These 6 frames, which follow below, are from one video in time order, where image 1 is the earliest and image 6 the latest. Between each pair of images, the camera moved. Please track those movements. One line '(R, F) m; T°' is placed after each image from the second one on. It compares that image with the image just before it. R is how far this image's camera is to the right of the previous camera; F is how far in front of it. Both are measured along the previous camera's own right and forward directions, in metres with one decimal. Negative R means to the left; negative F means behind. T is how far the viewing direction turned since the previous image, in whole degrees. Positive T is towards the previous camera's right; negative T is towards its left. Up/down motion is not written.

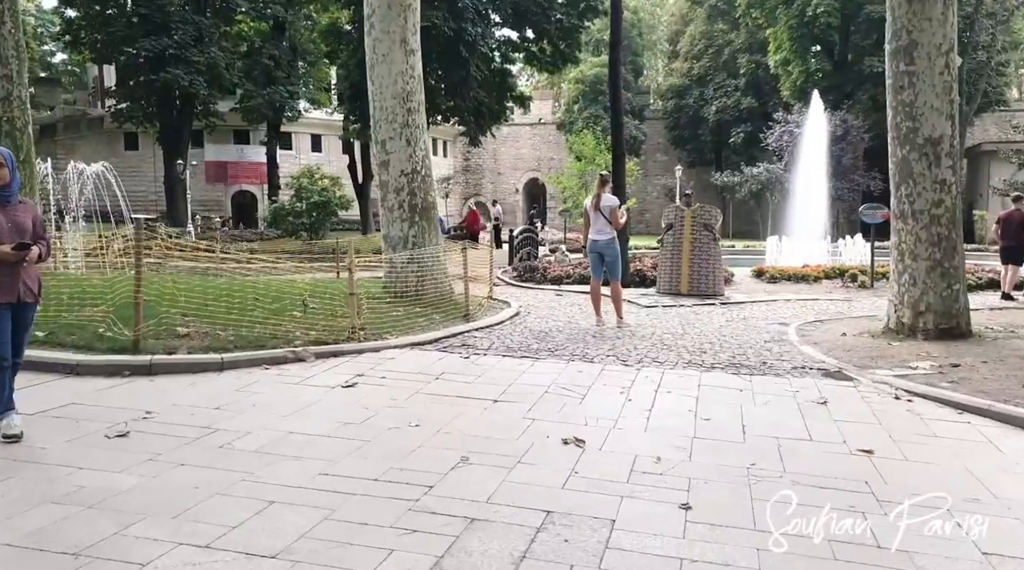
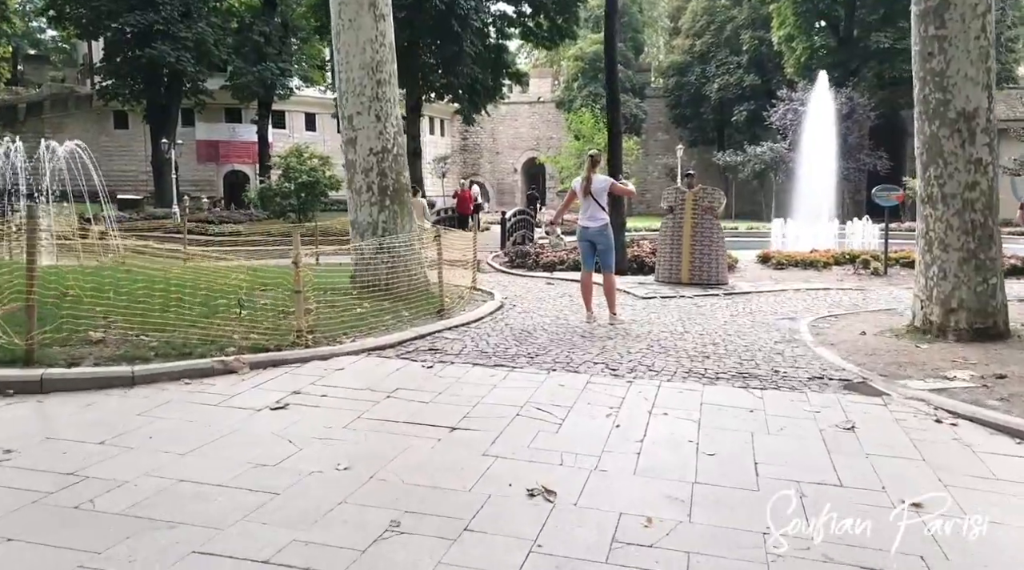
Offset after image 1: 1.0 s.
(+0.2, +1.0) m; 0°
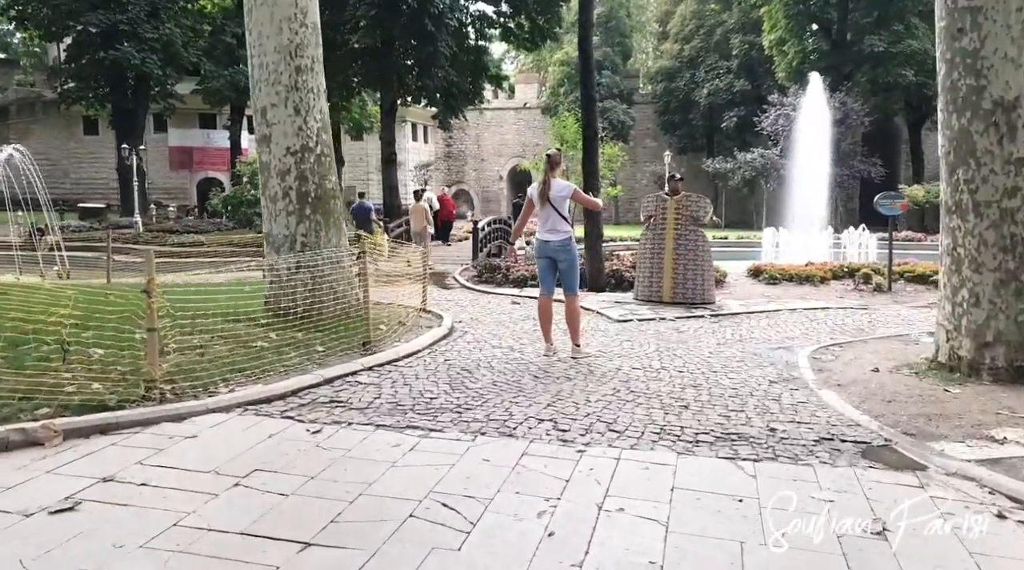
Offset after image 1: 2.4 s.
(+0.4, +1.4) m; +1°
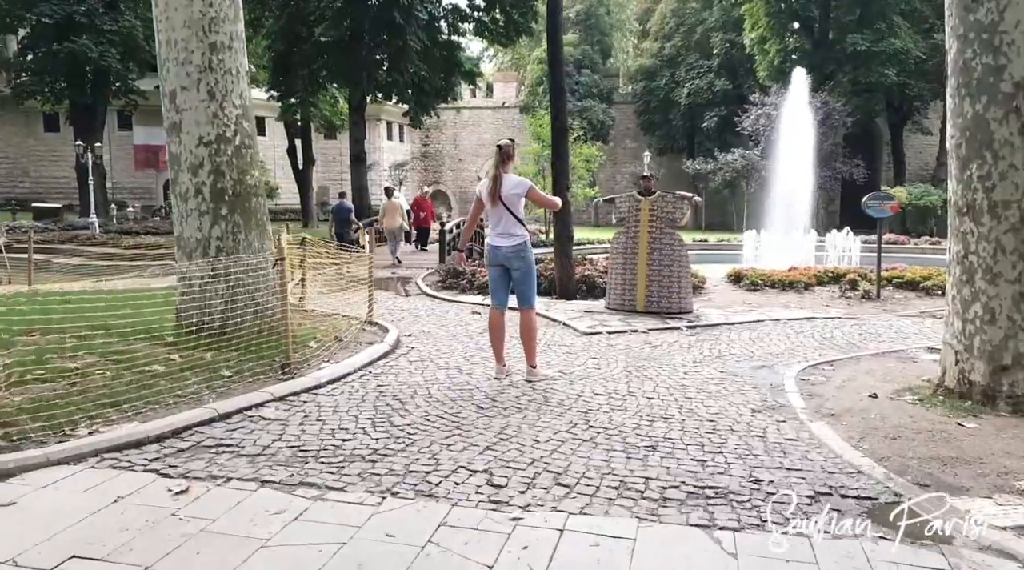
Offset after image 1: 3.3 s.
(+0.3, +0.9) m; +1°
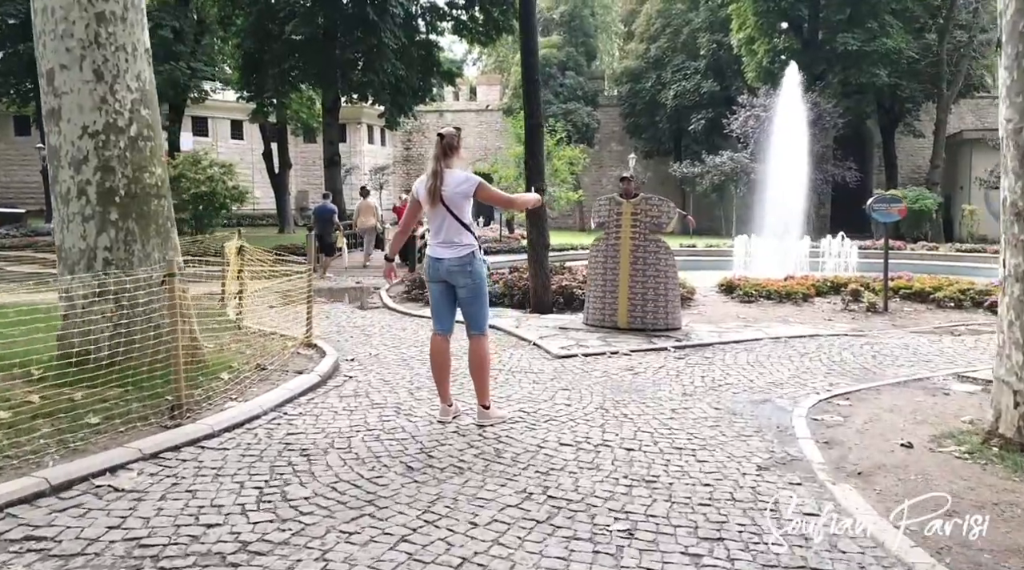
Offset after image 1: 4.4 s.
(+0.2, +1.1) m; +1°
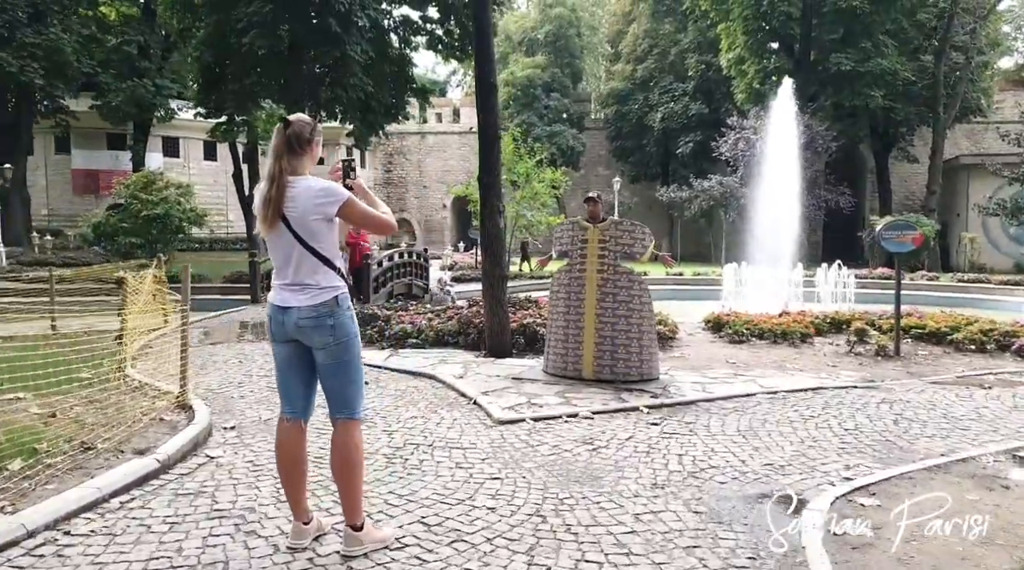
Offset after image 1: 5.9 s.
(+0.4, +1.5) m; +1°
